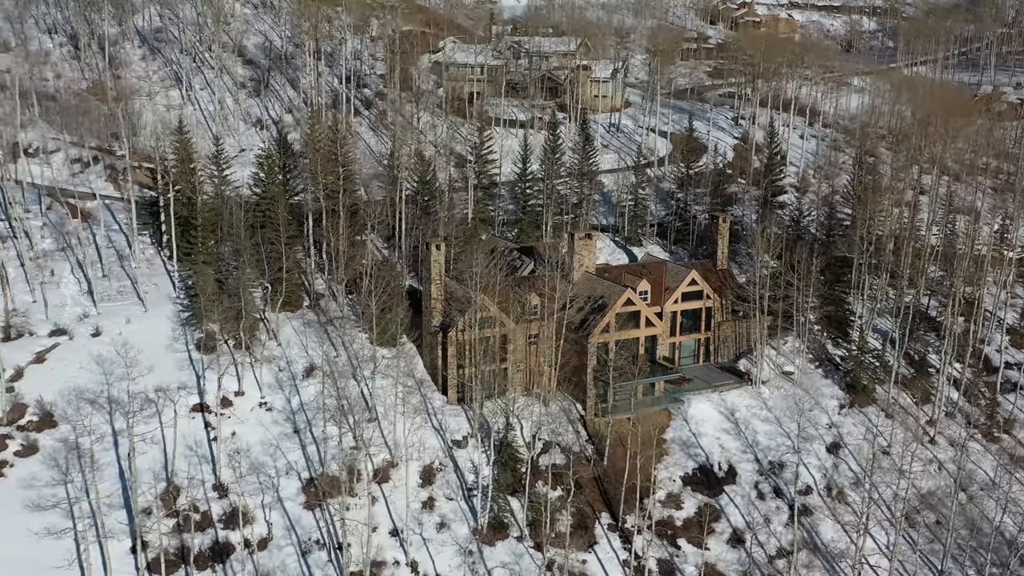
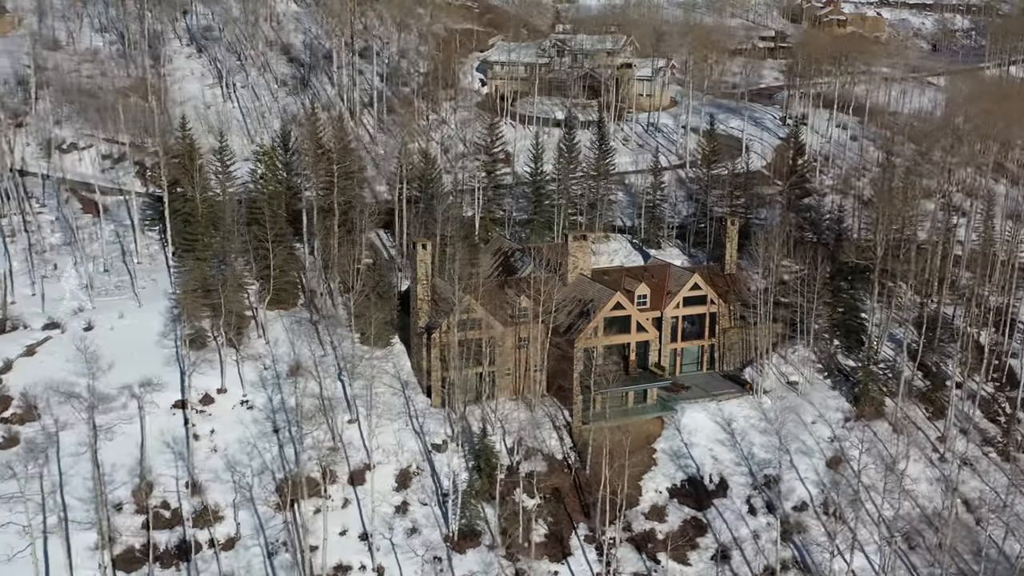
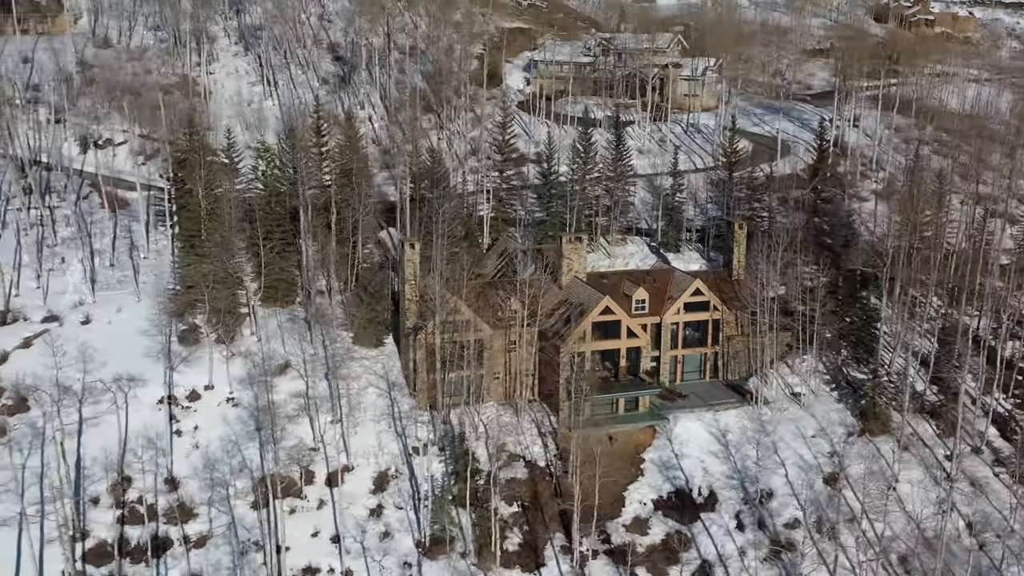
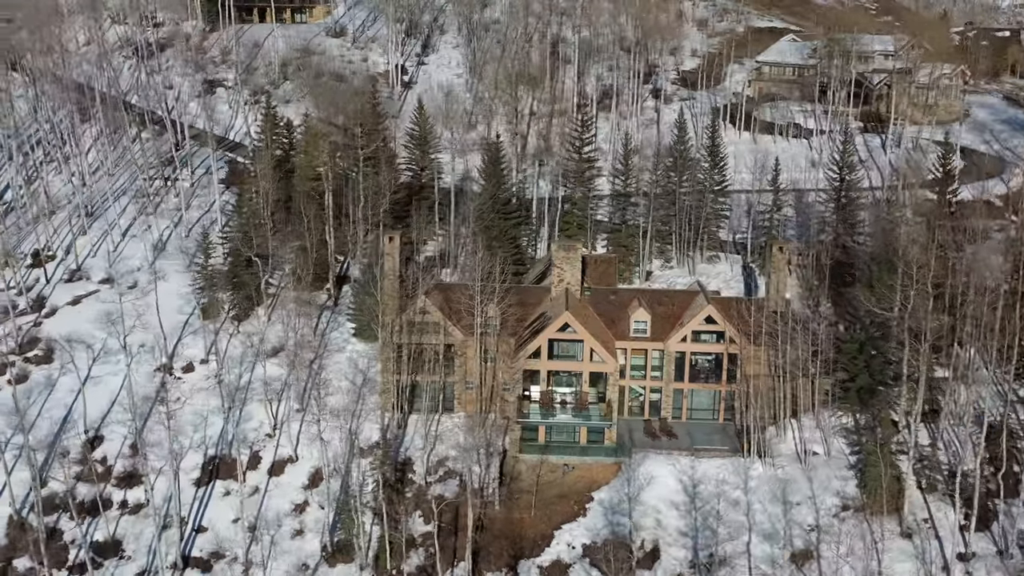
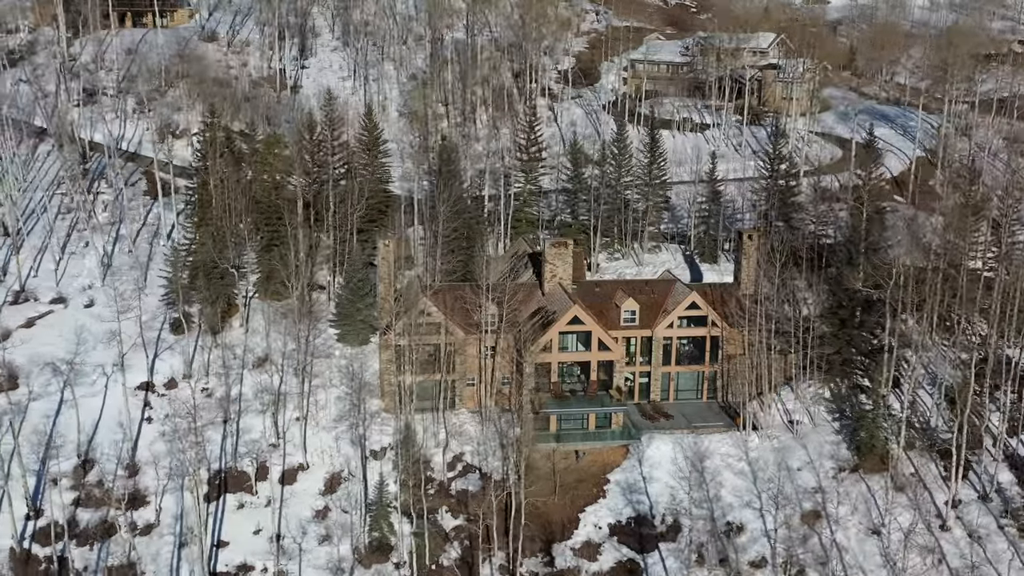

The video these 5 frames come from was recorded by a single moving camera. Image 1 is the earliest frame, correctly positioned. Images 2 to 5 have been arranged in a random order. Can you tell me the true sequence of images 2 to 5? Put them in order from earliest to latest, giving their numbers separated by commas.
2, 3, 5, 4
